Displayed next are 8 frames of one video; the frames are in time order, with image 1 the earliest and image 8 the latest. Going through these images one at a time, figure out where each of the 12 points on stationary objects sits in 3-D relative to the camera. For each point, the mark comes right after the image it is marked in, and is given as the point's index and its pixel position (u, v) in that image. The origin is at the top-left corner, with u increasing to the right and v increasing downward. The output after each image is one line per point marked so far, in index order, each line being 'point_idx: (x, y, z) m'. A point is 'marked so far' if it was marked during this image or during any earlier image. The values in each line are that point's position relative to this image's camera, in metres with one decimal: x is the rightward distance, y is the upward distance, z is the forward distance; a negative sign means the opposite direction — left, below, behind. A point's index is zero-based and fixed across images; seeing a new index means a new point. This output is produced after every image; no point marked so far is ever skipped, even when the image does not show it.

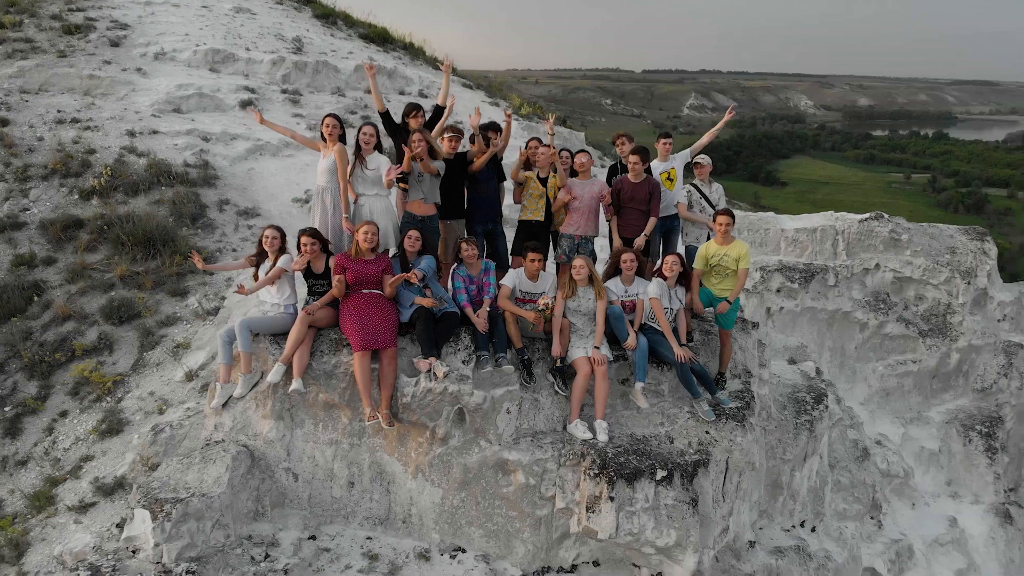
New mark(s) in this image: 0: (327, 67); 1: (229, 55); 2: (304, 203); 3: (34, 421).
0: (-2.8, +3.4, +12.5) m
1: (-4.1, +3.5, +12.1) m
2: (-2.2, +0.9, +9.2) m
3: (-3.6, -1.0, +6.4) m
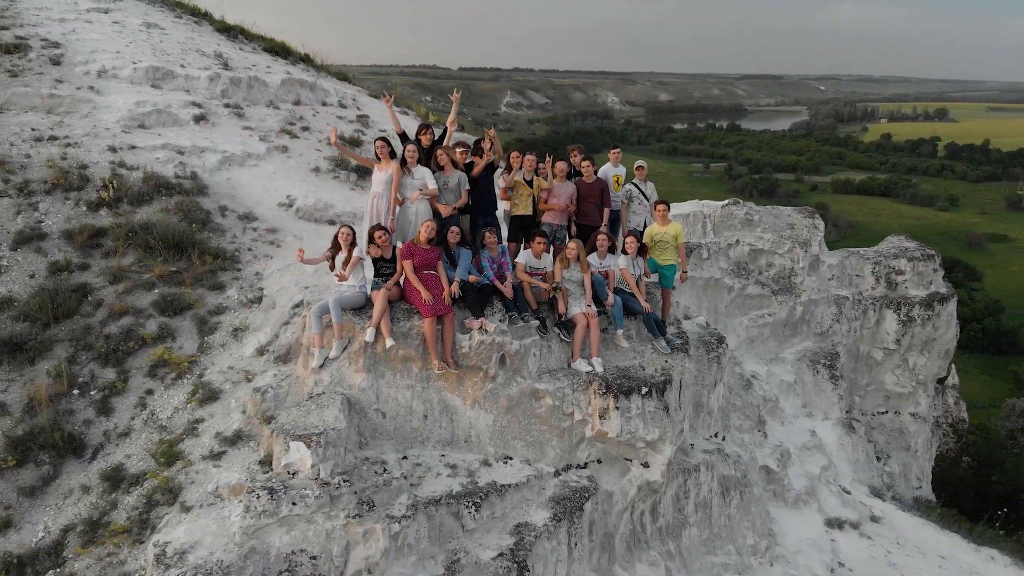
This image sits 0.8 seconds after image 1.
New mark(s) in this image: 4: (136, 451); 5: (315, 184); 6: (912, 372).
0: (-4.2, +3.4, +13.6) m
1: (-5.4, +3.4, +12.9) m
2: (-2.8, +1.0, +10.6) m
3: (-3.5, -1.0, +7.5) m
4: (-3.2, -1.4, +7.1) m
5: (-2.6, +1.4, +11.6) m
6: (+7.4, -1.5, +14.9) m
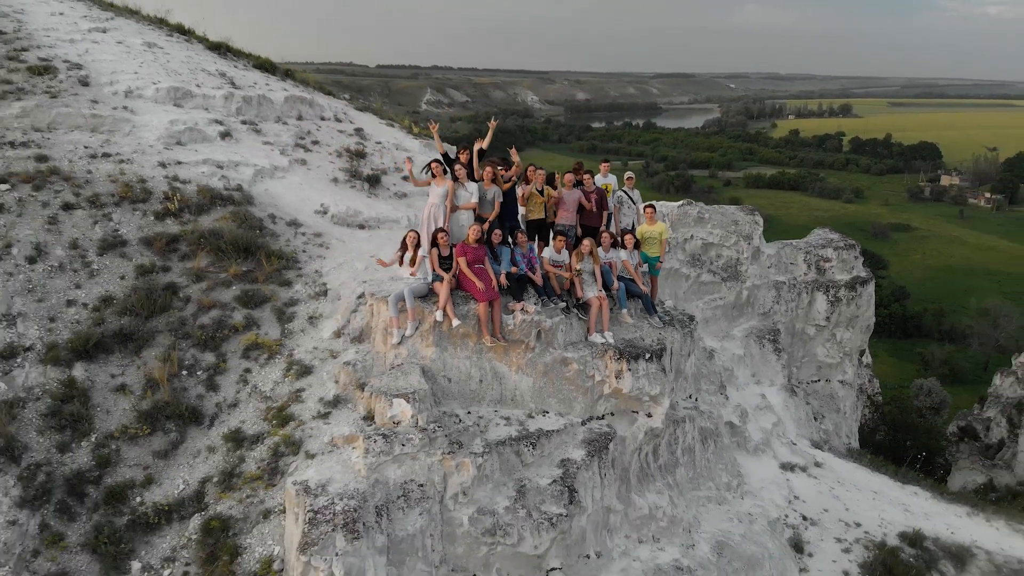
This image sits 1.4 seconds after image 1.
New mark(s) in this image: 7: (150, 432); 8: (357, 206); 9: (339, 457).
0: (-4.5, +3.5, +15.0) m
1: (-5.7, +3.4, +14.2) m
2: (-2.7, +1.1, +12.1) m
3: (-3.1, -1.0, +9.0) m
4: (-2.7, -1.4, +8.6) m
5: (-2.7, +1.5, +13.1) m
6: (+7.0, -1.2, +17.4) m
7: (-3.7, -1.5, +8.5) m
8: (-2.4, +1.3, +12.9) m
9: (-1.6, -1.6, +7.8) m
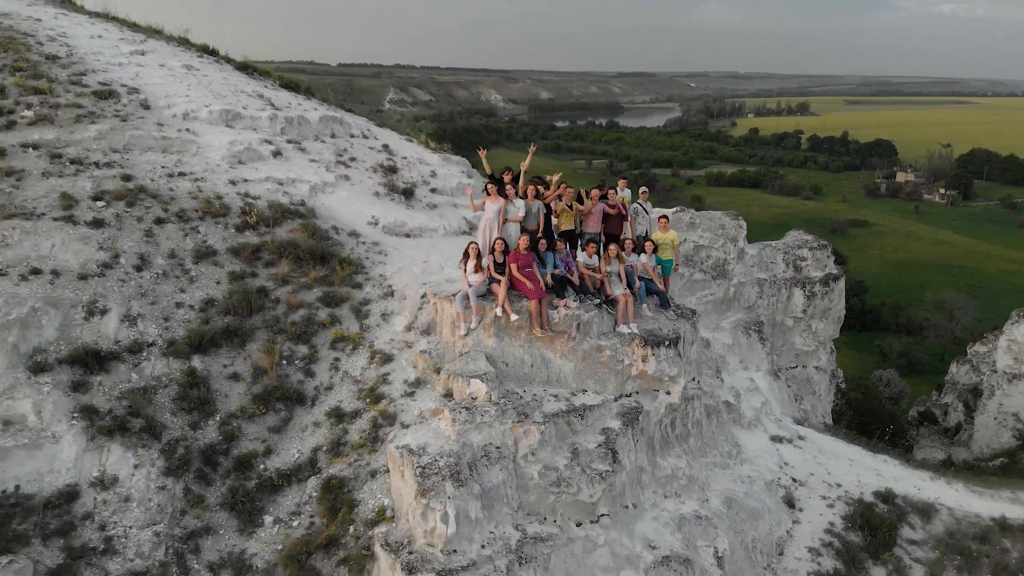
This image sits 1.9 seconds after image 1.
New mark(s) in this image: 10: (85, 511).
0: (-4.2, +3.4, +16.6) m
1: (-5.3, +3.4, +15.7) m
2: (-2.3, +1.1, +13.7) m
3: (-2.5, -1.0, +10.7) m
4: (-2.1, -1.4, +10.3) m
5: (-2.3, +1.5, +14.8) m
6: (+7.2, -1.1, +19.5) m
7: (-3.0, -1.5, +10.1) m
8: (-1.9, +1.2, +14.6) m
9: (-0.9, -1.6, +9.5) m
10: (-4.4, -2.4, +8.8) m
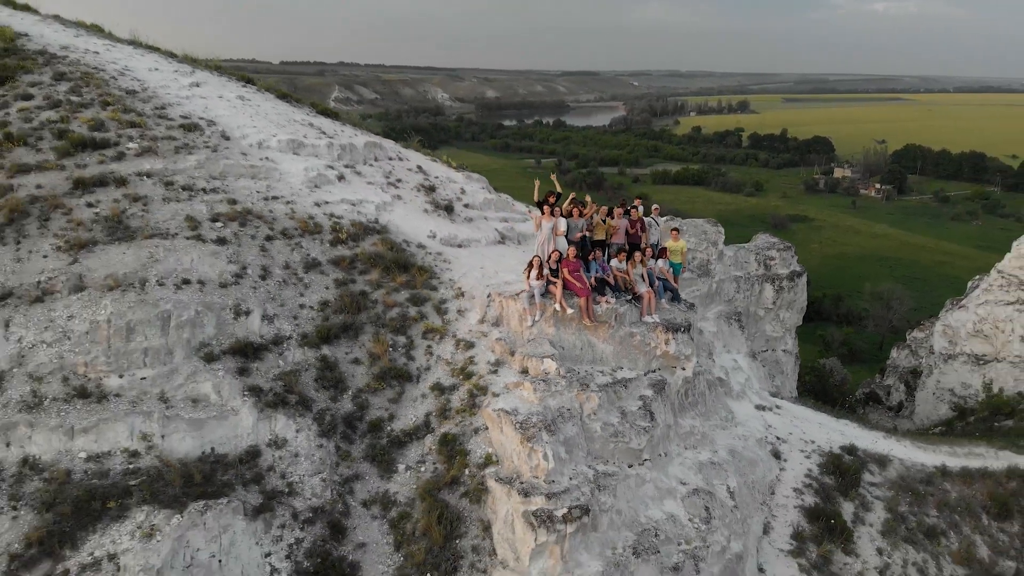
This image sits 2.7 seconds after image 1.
0: (-3.7, +3.4, +19.2) m
1: (-4.8, +3.3, +18.3) m
2: (-1.6, +1.0, +16.5) m
3: (-1.6, -1.1, +13.4) m
4: (-1.1, -1.4, +13.1) m
5: (-1.7, +1.4, +17.6) m
6: (+7.6, -0.9, +22.9) m
7: (-2.1, -1.6, +12.8) m
8: (-1.3, +1.2, +17.4) m
9: (+0.1, -1.6, +12.4) m
10: (-3.3, -2.5, +11.4) m
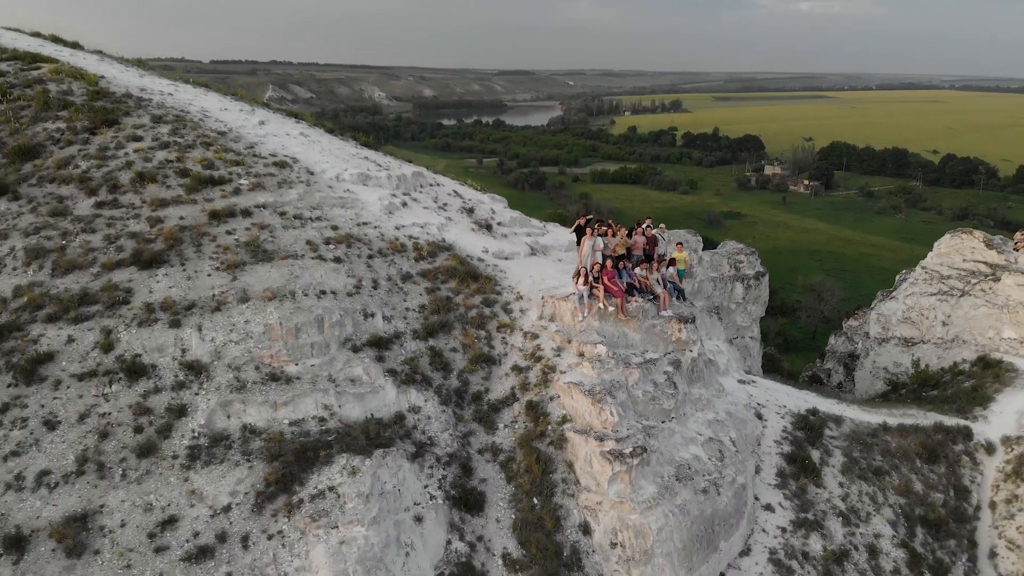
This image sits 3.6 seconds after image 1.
0: (-3.0, +3.2, +23.2) m
1: (-4.0, +3.1, +22.2) m
2: (-0.6, +0.9, +20.7) m
3: (-0.3, -1.2, +17.6) m
4: (+0.1, -1.5, +17.3) m
5: (-0.8, +1.3, +21.7) m
6: (+8.1, -0.9, +27.7) m
7: (-0.7, -1.7, +17.0) m
8: (-0.4, +1.1, +21.6) m
9: (+1.4, -1.7, +16.7) m
10: (-1.9, -2.6, +15.5) m
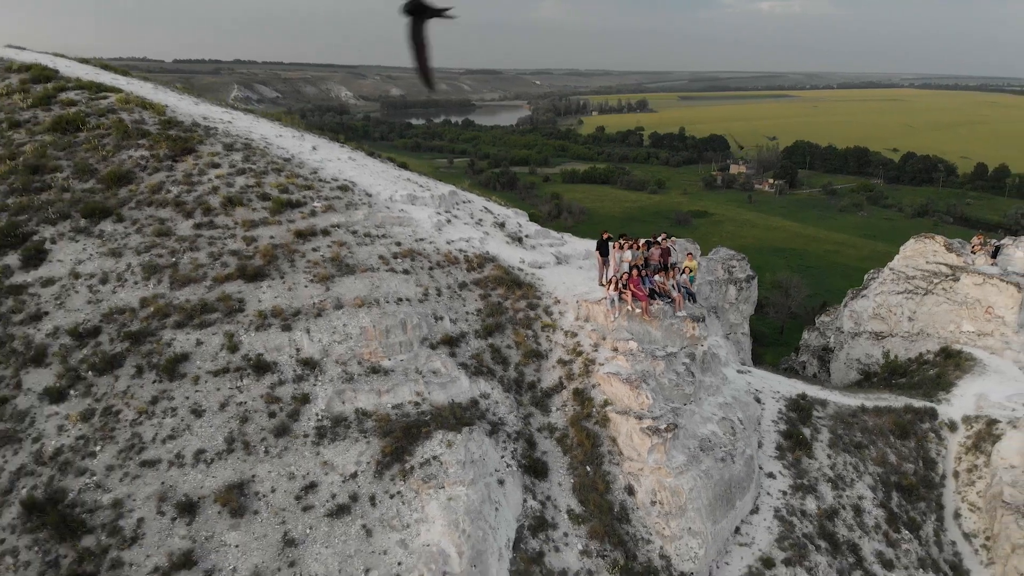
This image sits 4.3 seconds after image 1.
0: (-2.1, +3.0, +26.4) m
1: (-3.0, +2.9, +25.3) m
2: (+0.4, +0.8, +24.0) m
3: (+0.8, -1.3, +20.9) m
4: (+1.3, -1.7, +20.6) m
5: (+0.2, +1.1, +25.0) m
6: (+8.9, -0.9, +31.3) m
7: (+0.5, -1.9, +20.3) m
8: (+0.6, +0.9, +24.9) m
9: (+2.6, -1.9, +20.1) m
10: (-0.6, -2.8, +18.7) m
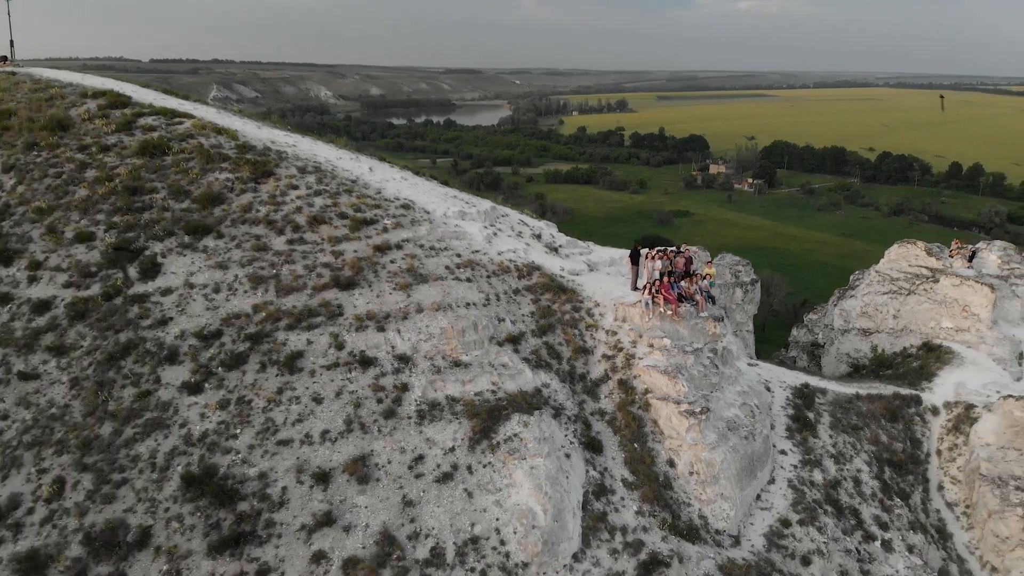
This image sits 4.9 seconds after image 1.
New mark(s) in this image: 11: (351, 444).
0: (-0.7, +2.8, +29.9) m
1: (-1.6, +2.7, +28.8) m
2: (+1.9, +0.6, +27.5) m
3: (+2.4, -1.5, +24.5) m
4: (+2.9, -1.9, +24.2) m
5: (+1.7, +1.0, +28.5) m
6: (+10.2, -1.1, +35.1) m
7: (+2.1, -2.0, +23.8) m
8: (+2.1, +0.8, +28.4) m
9: (+4.2, -2.0, +23.7) m
10: (+1.0, -3.0, +22.3) m
11: (-3.9, -3.7, +19.4) m
